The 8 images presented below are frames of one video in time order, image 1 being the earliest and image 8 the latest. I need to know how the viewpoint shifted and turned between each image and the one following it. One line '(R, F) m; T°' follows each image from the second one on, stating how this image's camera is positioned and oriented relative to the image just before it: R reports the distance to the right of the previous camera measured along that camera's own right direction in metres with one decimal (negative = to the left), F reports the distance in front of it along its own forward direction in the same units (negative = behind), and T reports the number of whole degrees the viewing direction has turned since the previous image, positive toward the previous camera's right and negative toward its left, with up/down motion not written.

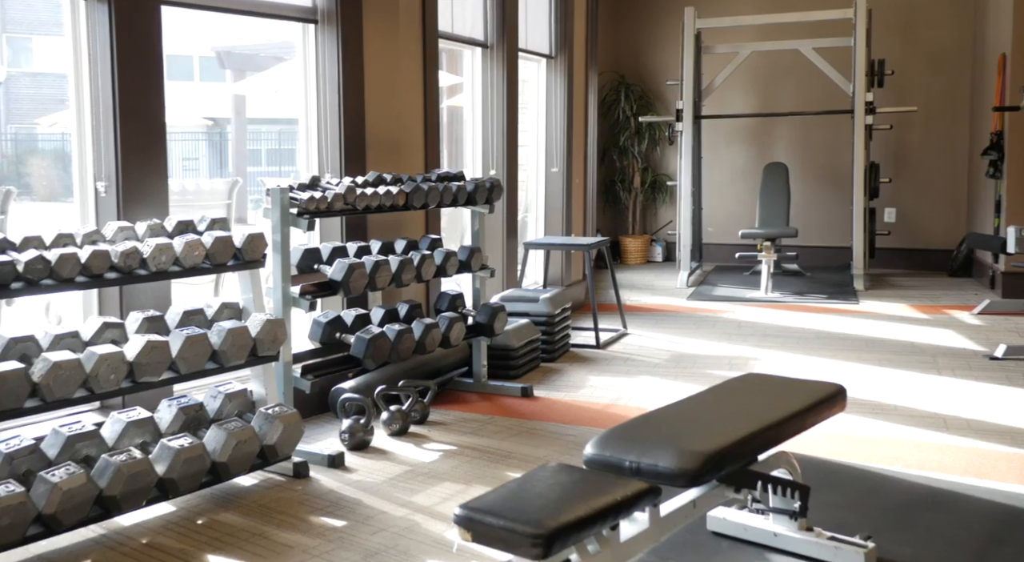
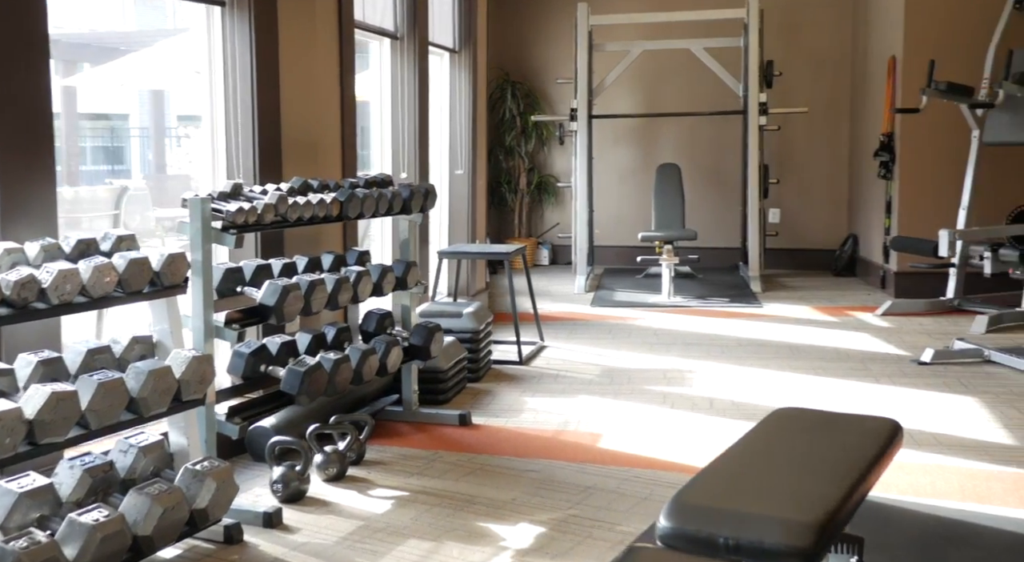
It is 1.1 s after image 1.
(-0.3, +0.4) m; +8°
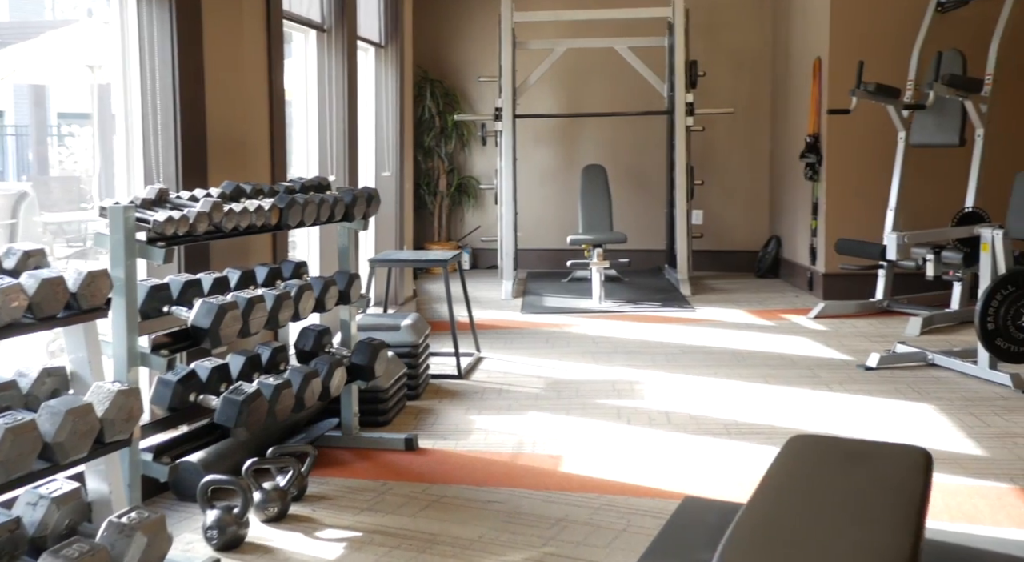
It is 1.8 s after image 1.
(-0.1, +0.3) m; +5°
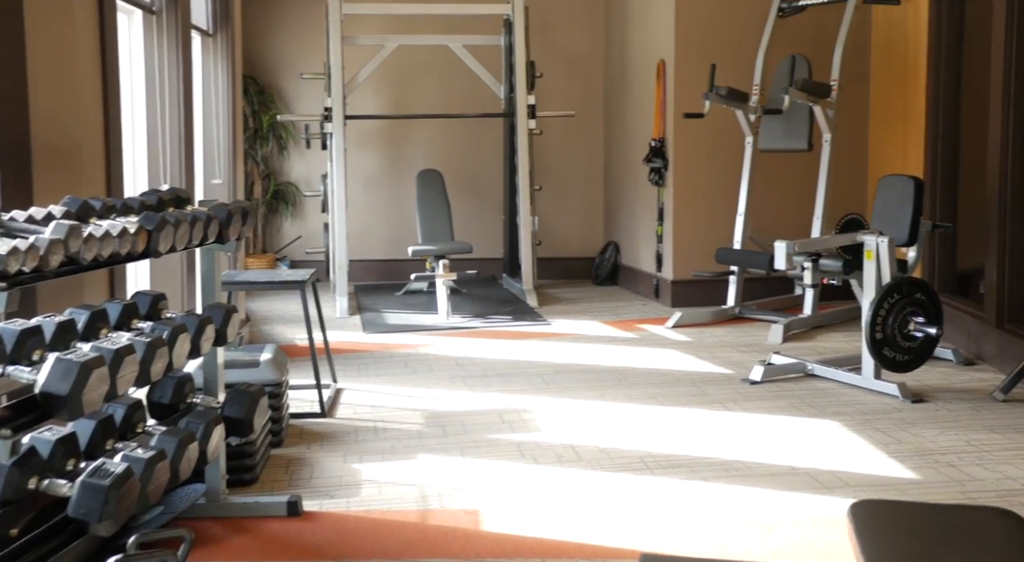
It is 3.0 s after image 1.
(-0.3, +0.6) m; +11°
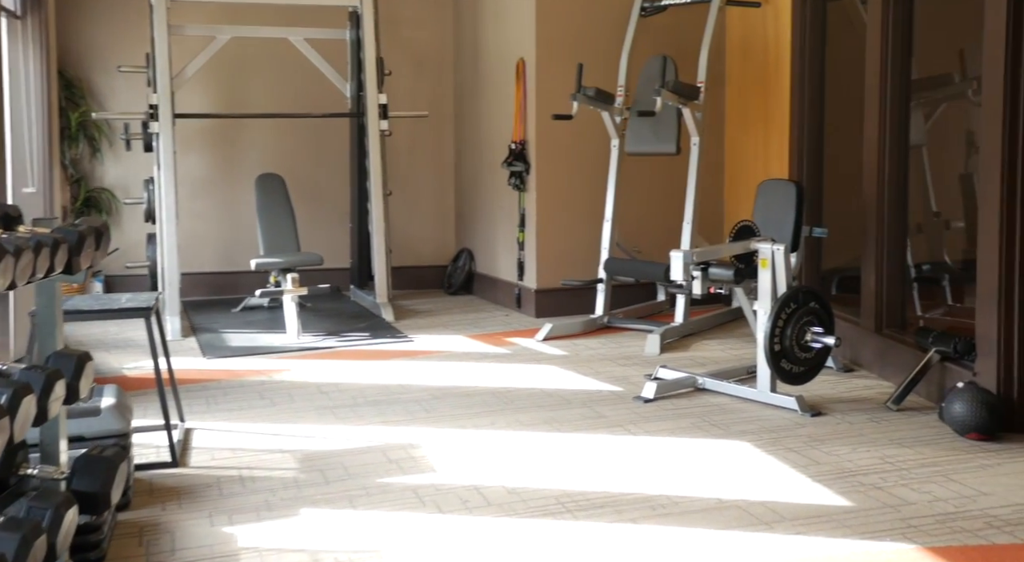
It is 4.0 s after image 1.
(-0.2, +0.5) m; +10°
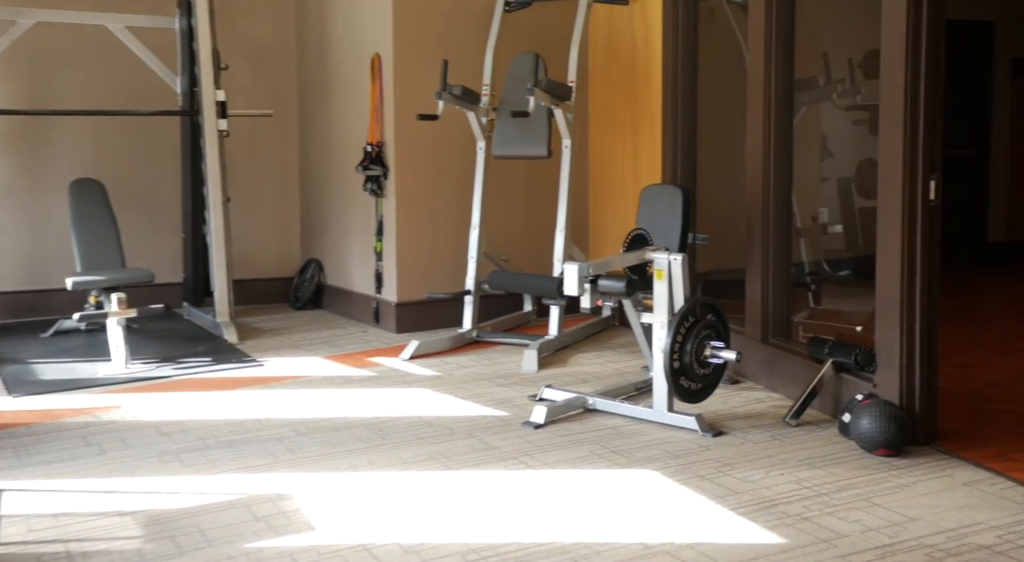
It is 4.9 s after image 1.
(-0.2, +0.5) m; +9°
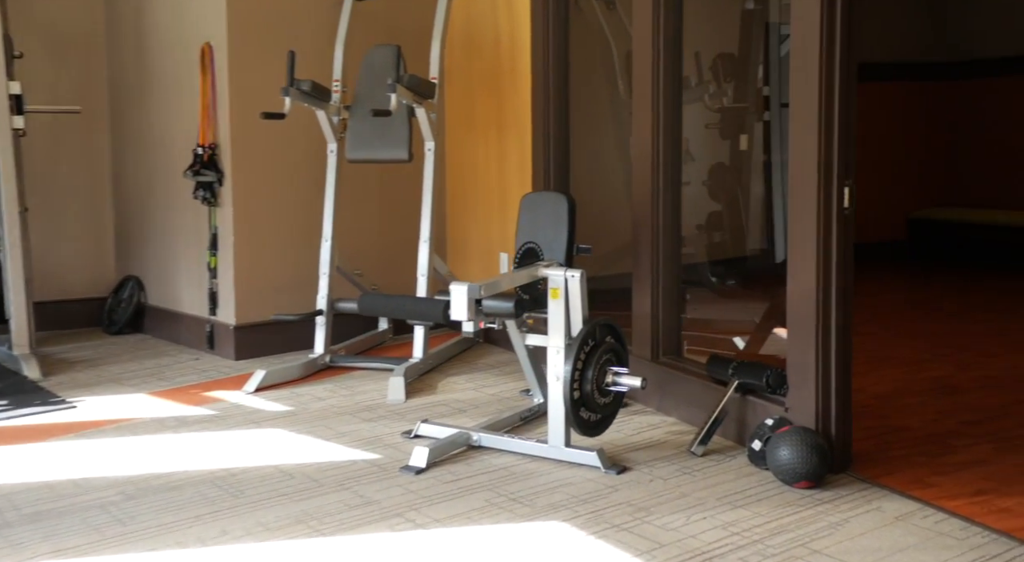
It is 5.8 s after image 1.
(-0.2, +0.6) m; +9°
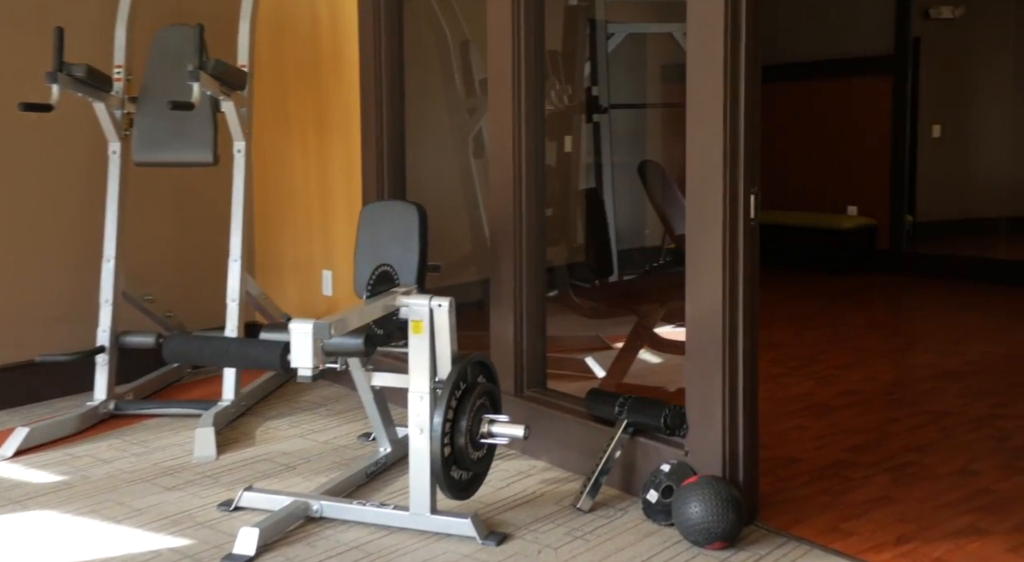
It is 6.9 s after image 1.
(-0.2, +0.7) m; +11°
